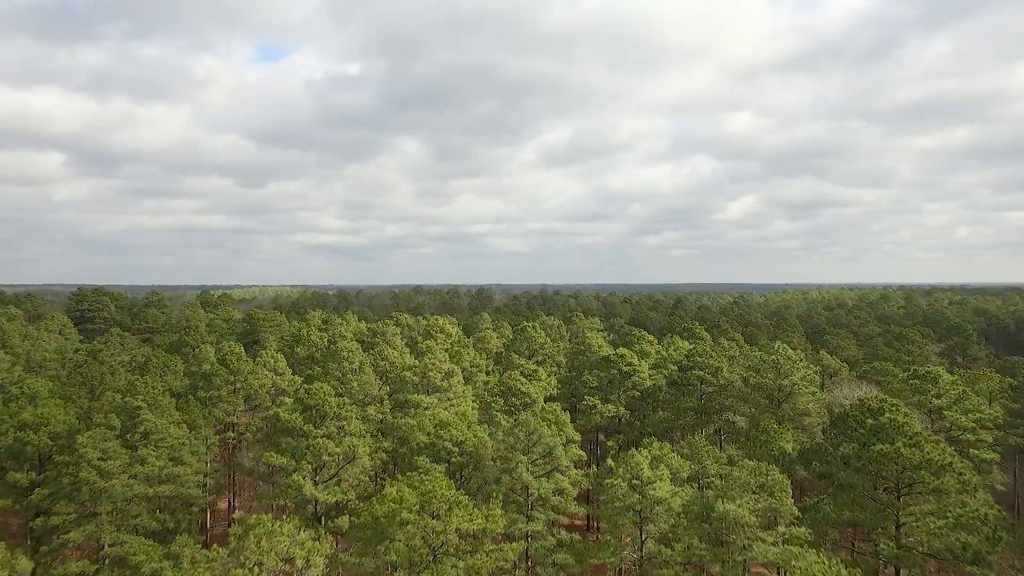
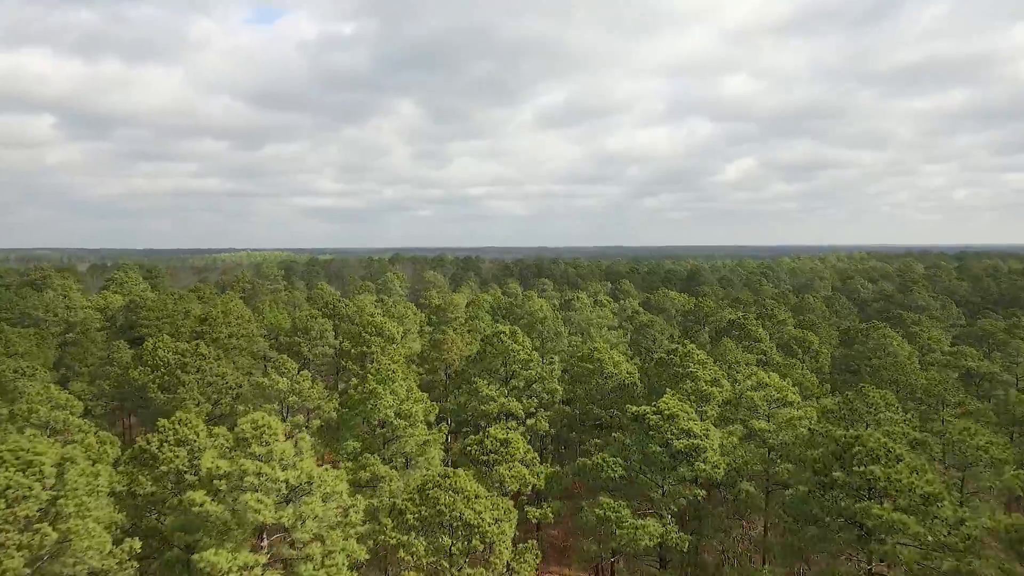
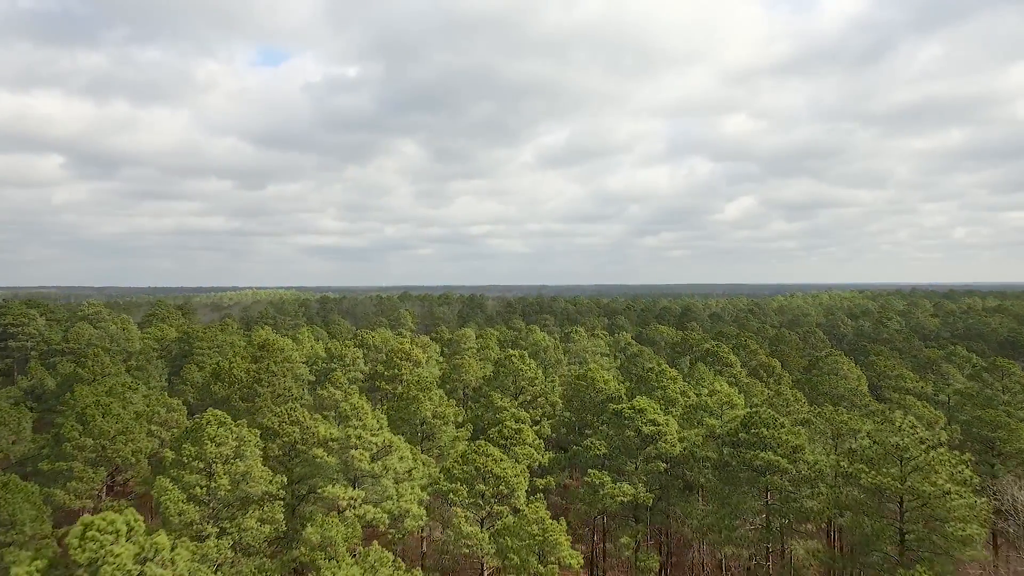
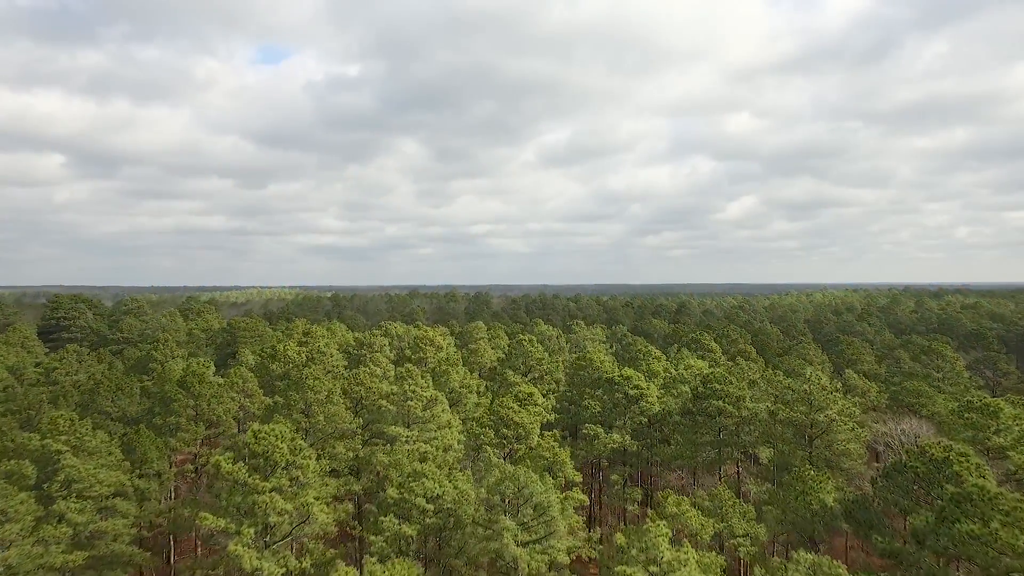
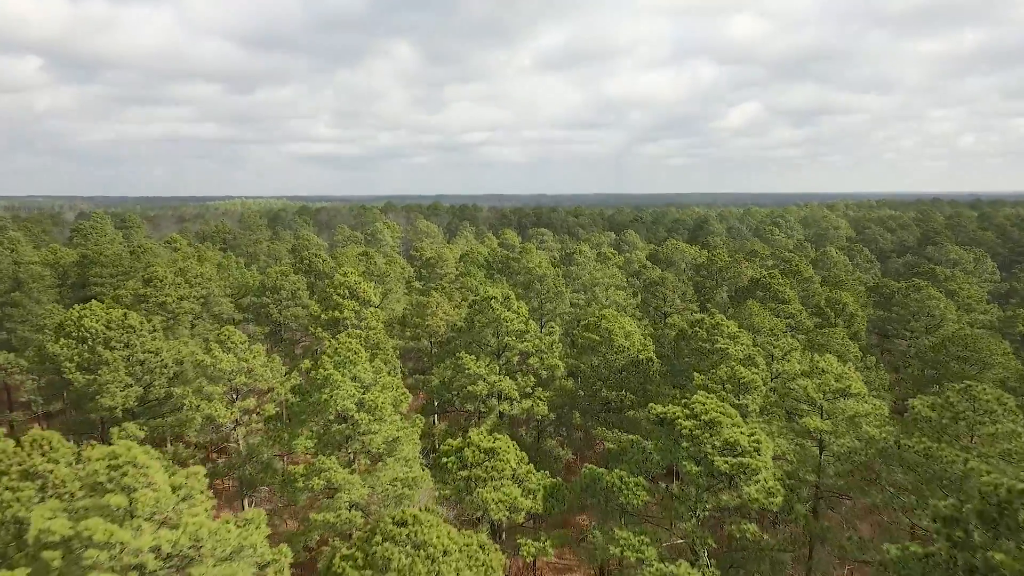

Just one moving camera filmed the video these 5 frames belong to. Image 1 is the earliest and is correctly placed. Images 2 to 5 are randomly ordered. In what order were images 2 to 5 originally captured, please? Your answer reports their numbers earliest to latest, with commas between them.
4, 3, 2, 5
